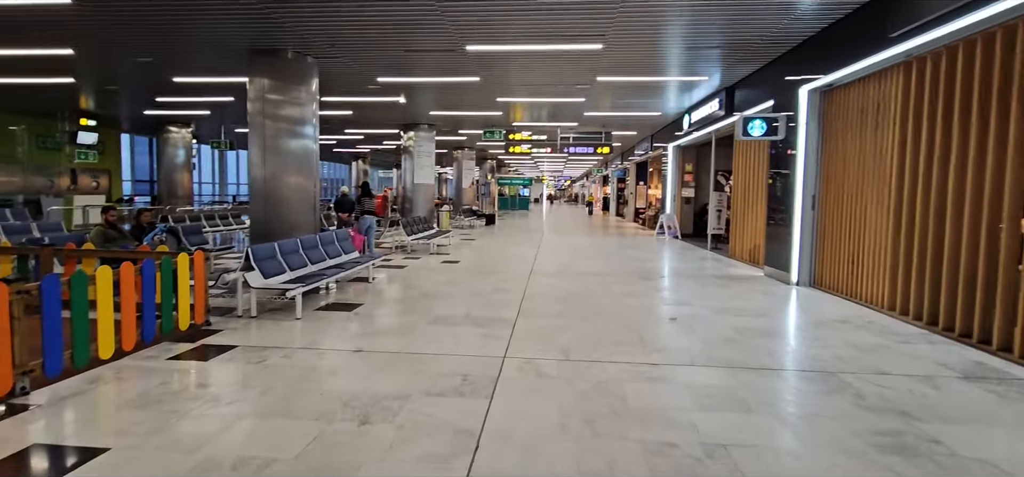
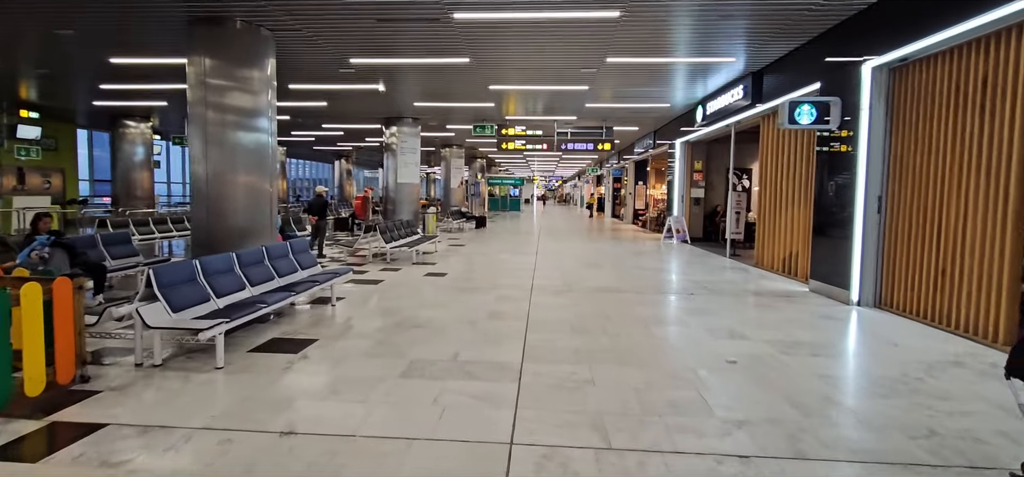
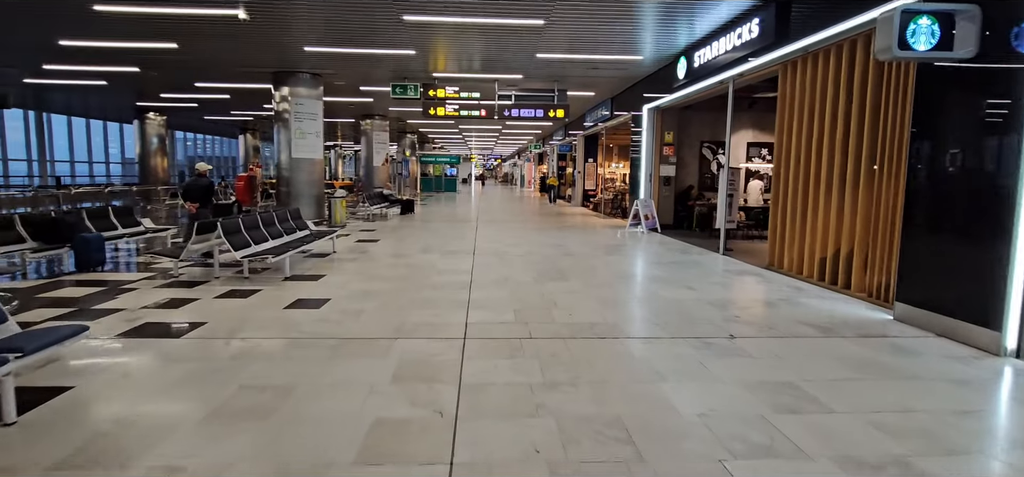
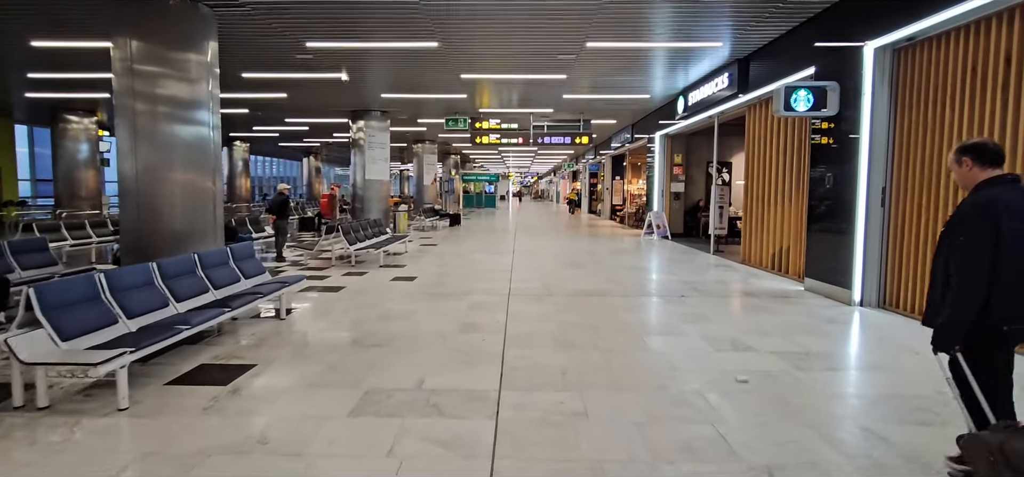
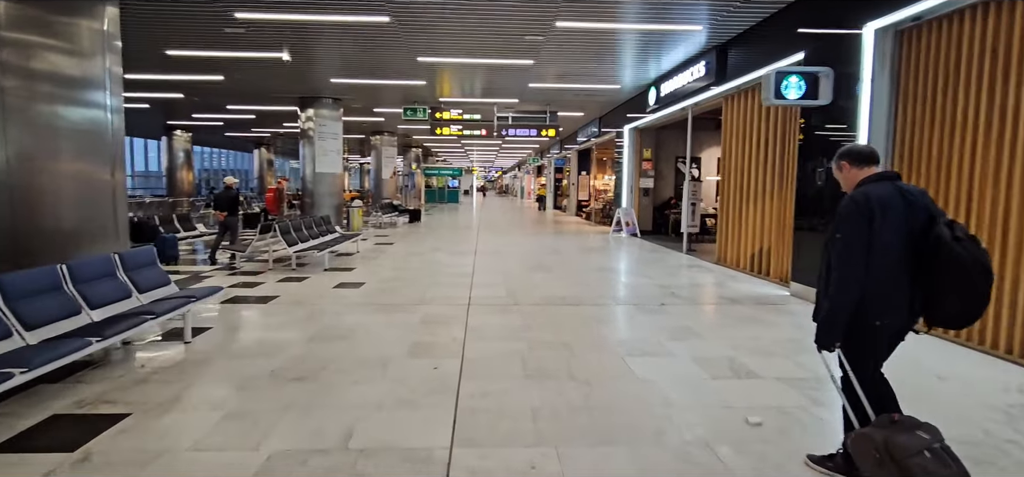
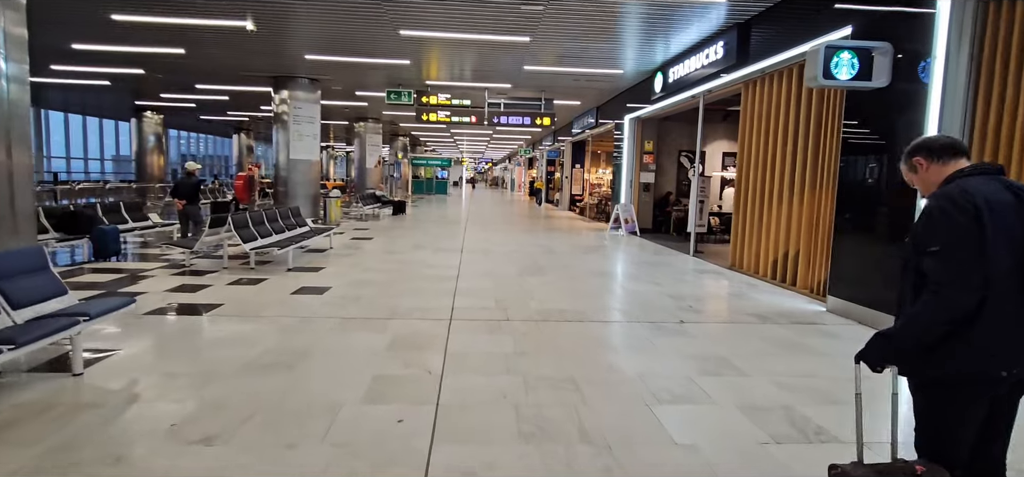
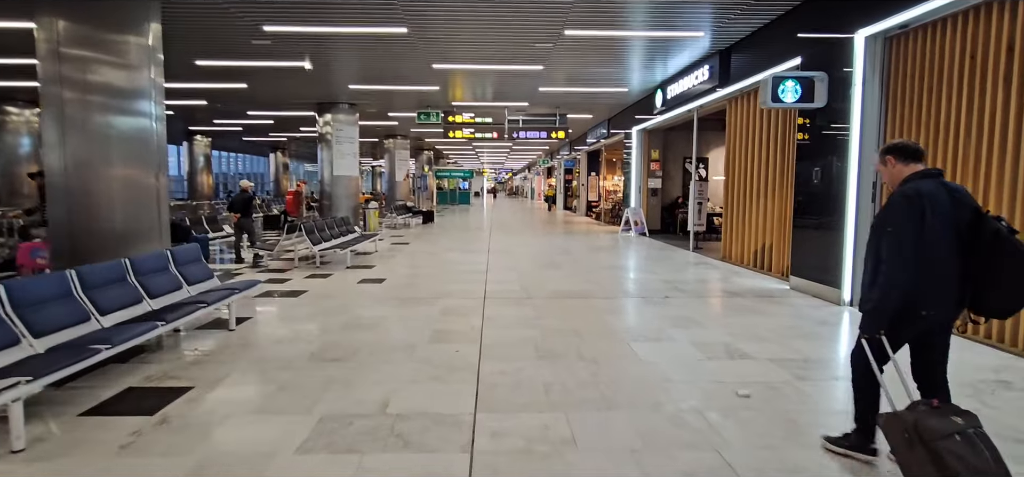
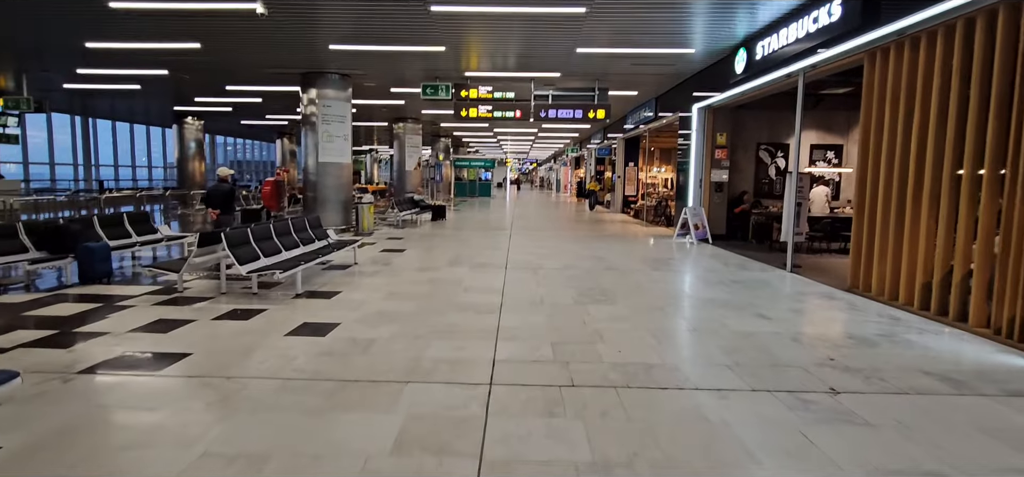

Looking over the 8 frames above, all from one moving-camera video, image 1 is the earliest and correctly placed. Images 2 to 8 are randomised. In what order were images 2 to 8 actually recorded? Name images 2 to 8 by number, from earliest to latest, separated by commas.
2, 4, 7, 5, 6, 3, 8
